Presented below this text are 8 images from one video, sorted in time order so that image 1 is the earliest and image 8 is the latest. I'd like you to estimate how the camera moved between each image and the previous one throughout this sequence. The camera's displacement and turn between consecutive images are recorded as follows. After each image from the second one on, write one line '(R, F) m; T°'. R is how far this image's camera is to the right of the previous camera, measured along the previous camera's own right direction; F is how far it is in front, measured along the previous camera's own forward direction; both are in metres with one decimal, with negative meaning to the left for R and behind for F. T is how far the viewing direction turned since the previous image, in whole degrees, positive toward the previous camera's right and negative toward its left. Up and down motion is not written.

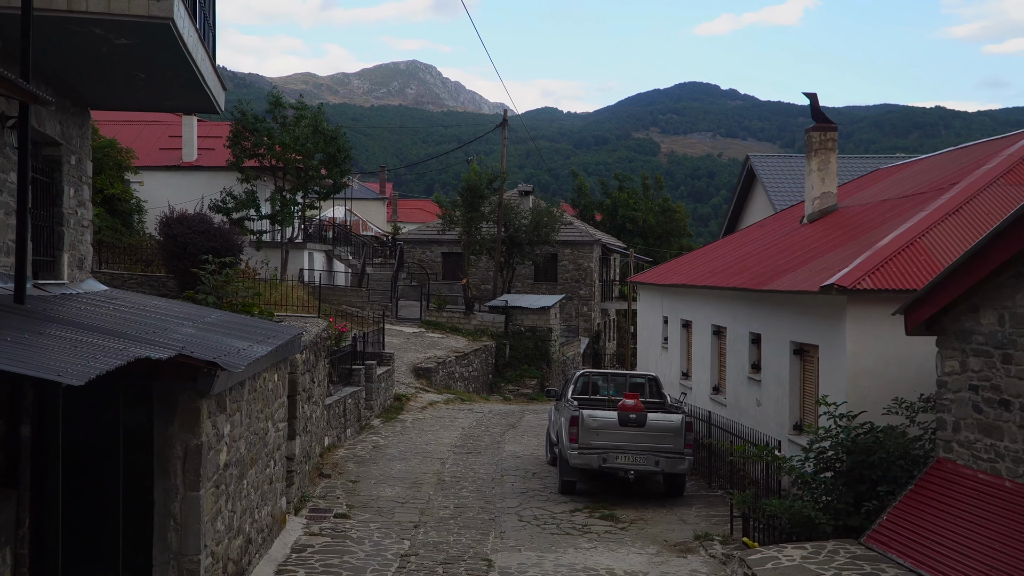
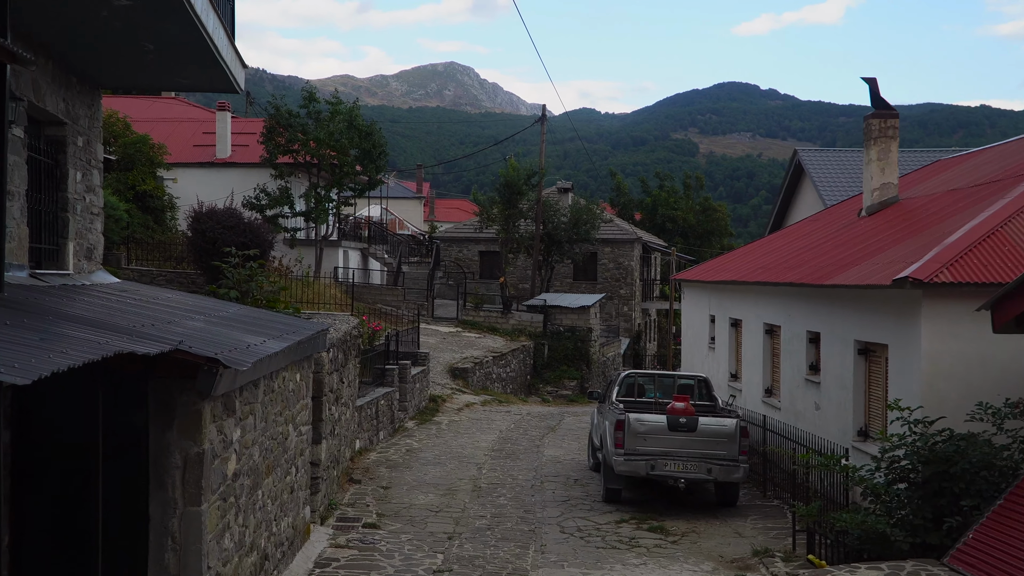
(0.0, +0.7) m; -3°
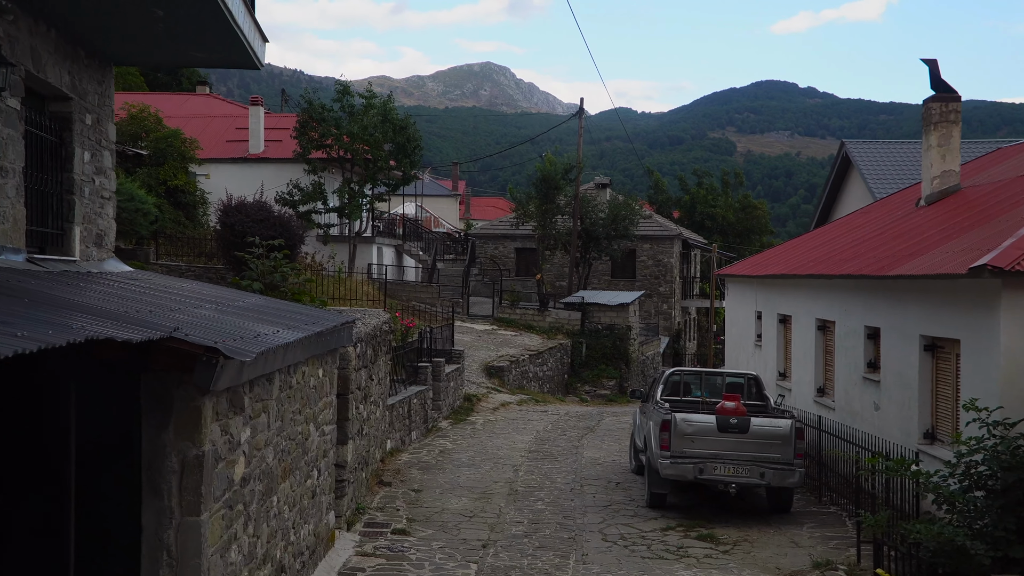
(0.0, +0.6) m; -2°
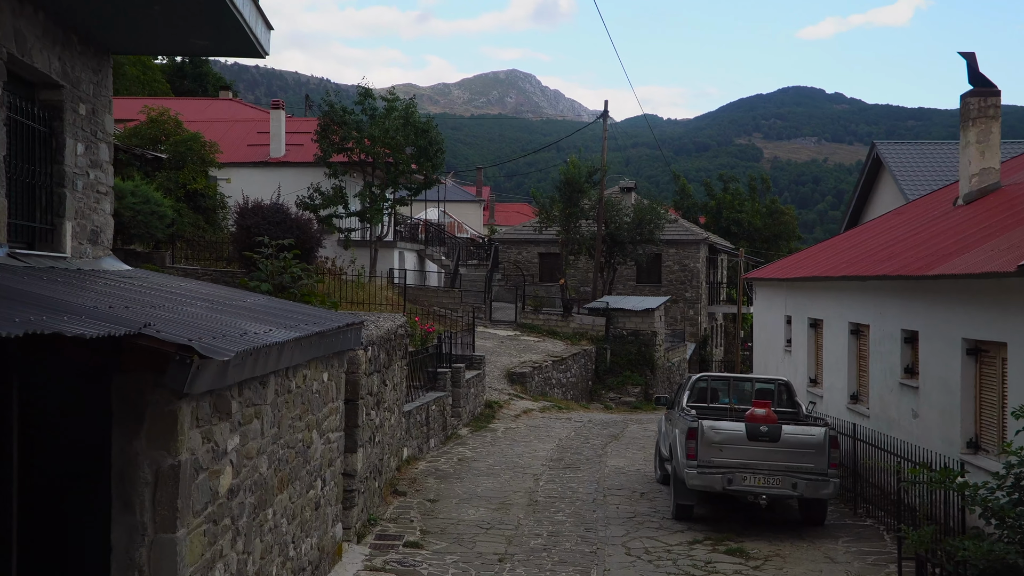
(+0.1, +0.4) m; -2°
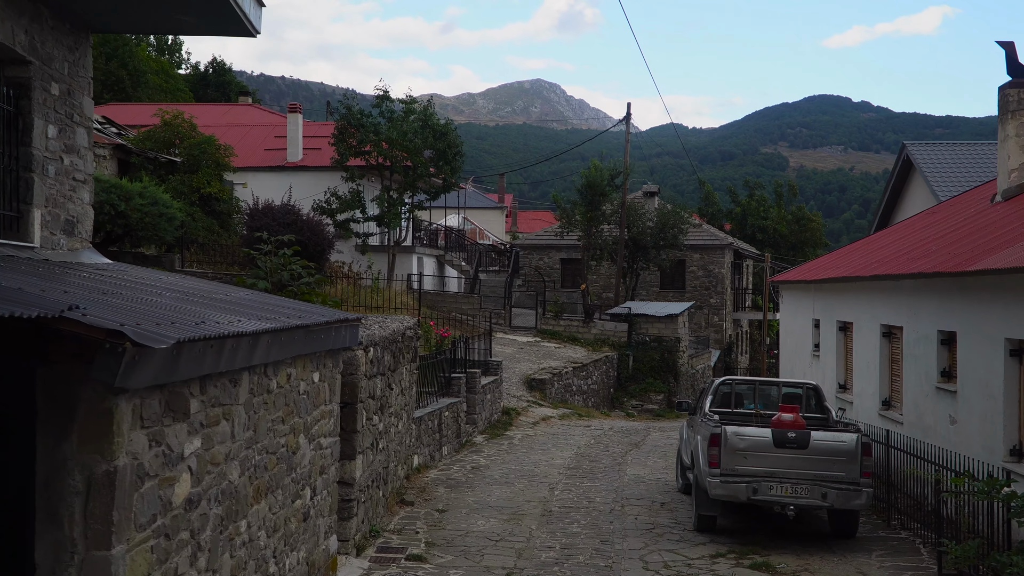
(+0.1, +0.5) m; -2°
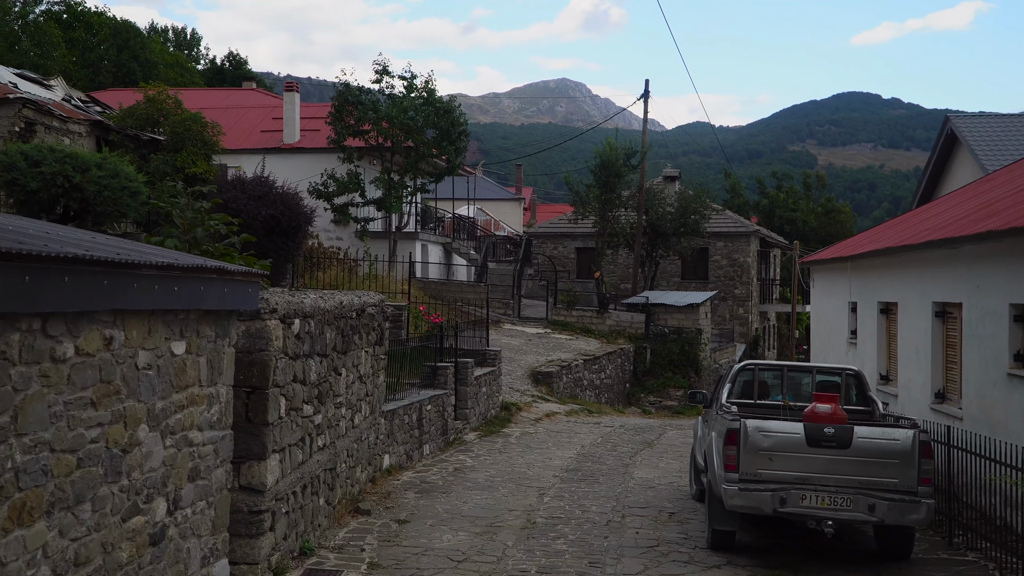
(+0.5, +1.6) m; -2°
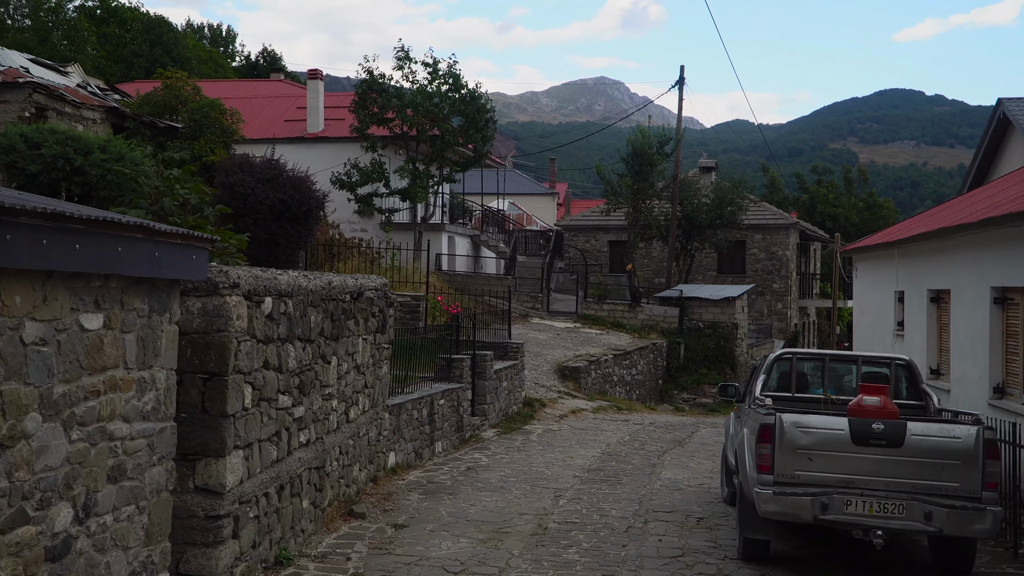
(+0.2, +0.8) m; -3°
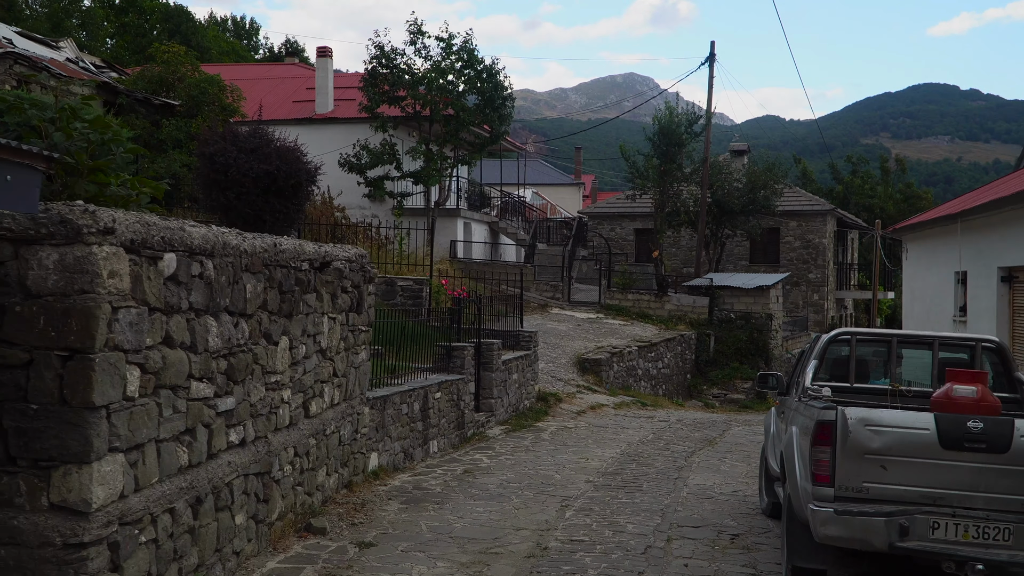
(+0.2, +1.3) m; -2°
